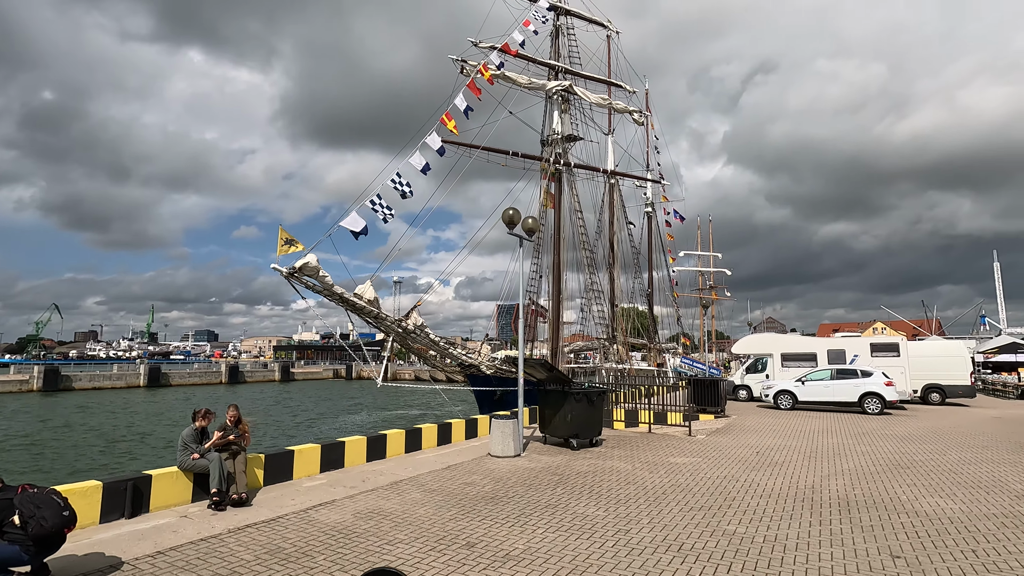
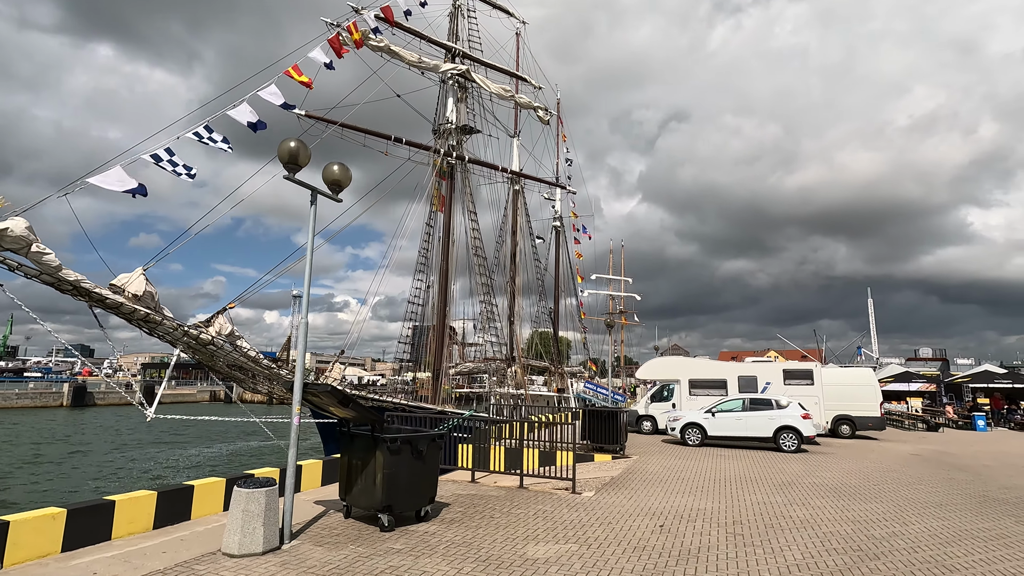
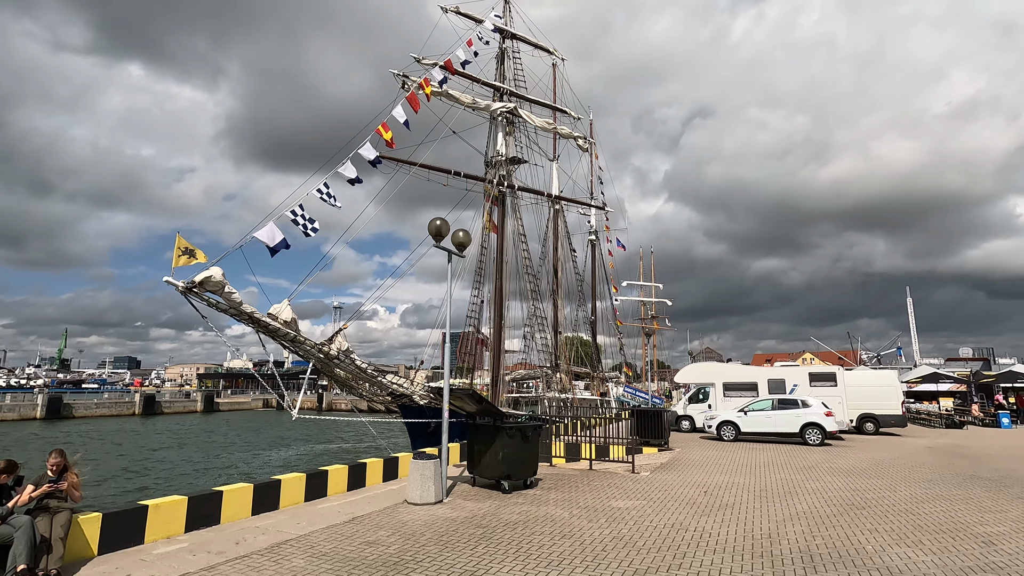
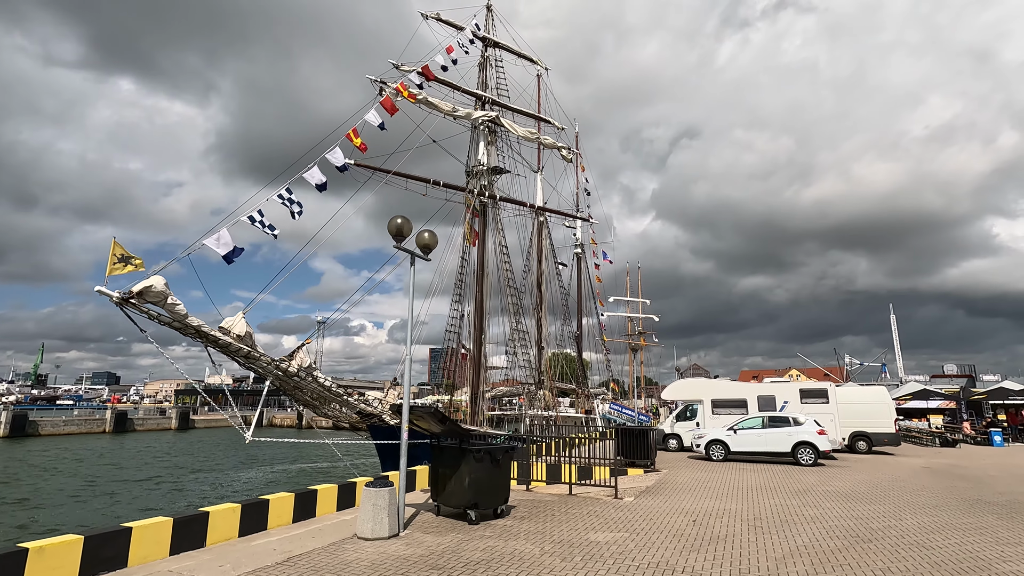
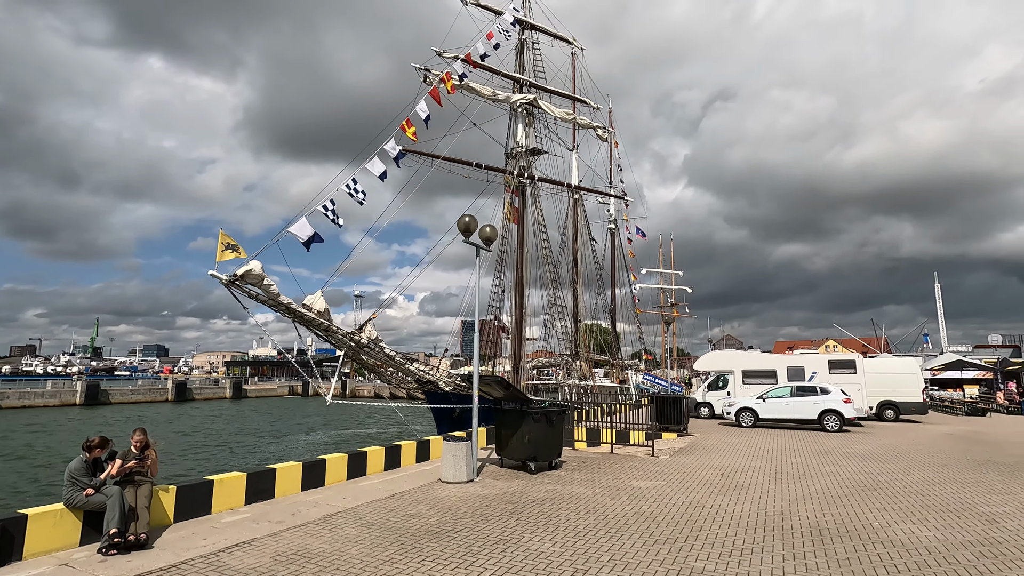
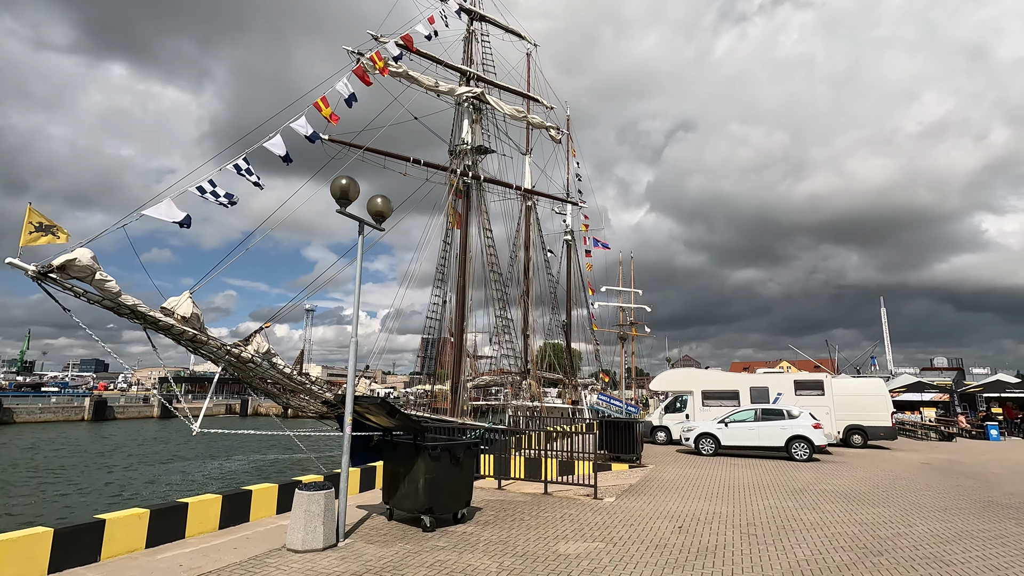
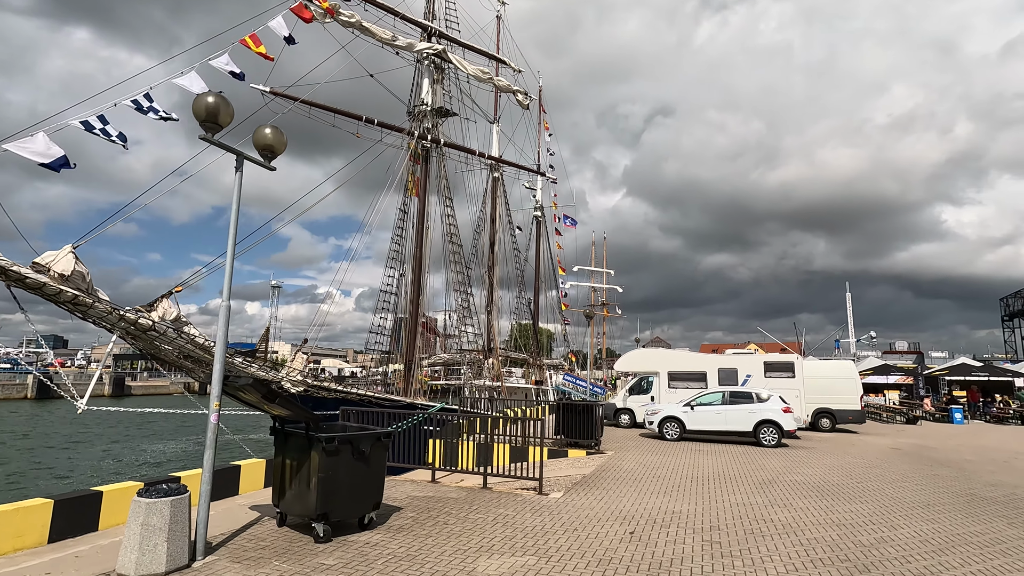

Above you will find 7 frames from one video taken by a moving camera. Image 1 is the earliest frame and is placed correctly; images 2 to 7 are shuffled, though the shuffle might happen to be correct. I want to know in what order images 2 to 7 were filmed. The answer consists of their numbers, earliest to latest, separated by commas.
5, 3, 4, 6, 2, 7
